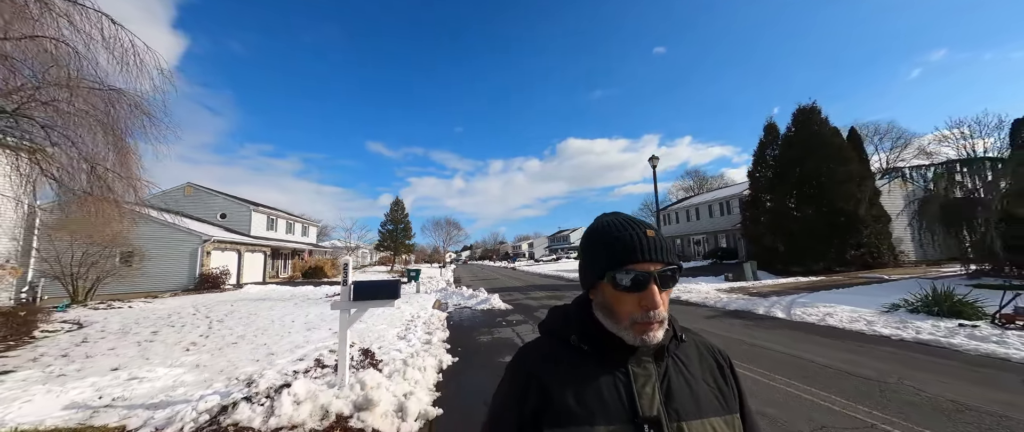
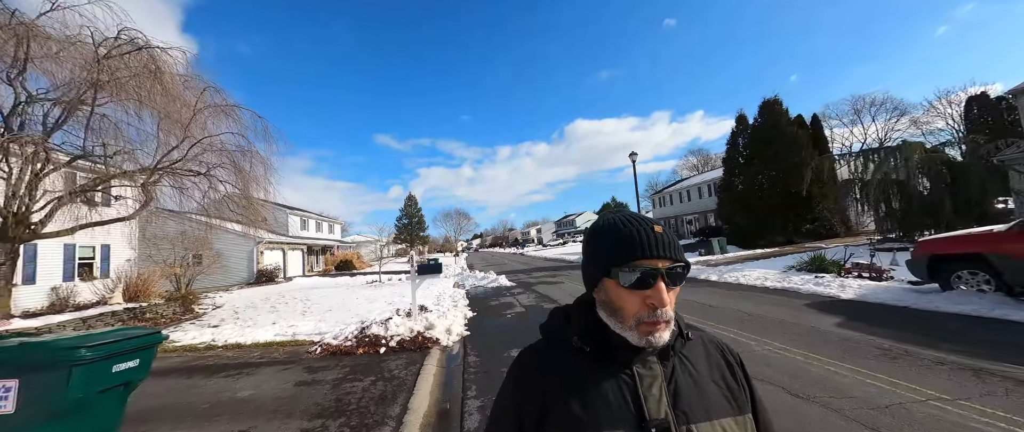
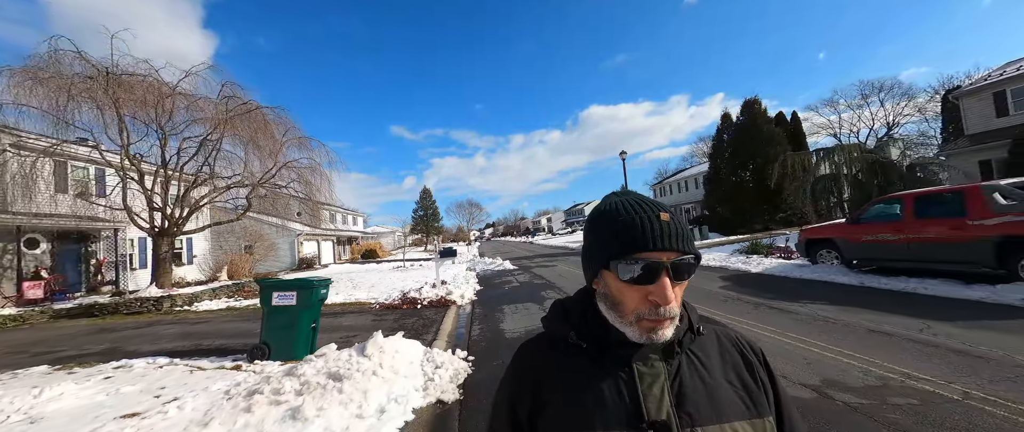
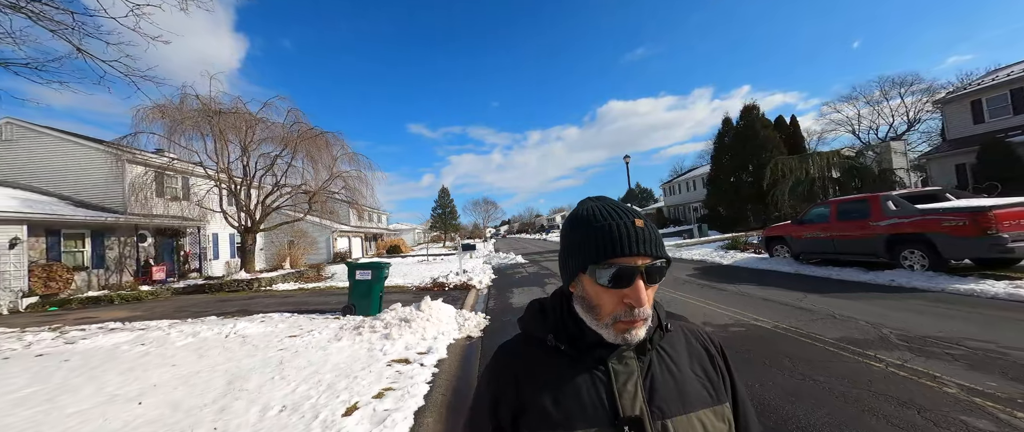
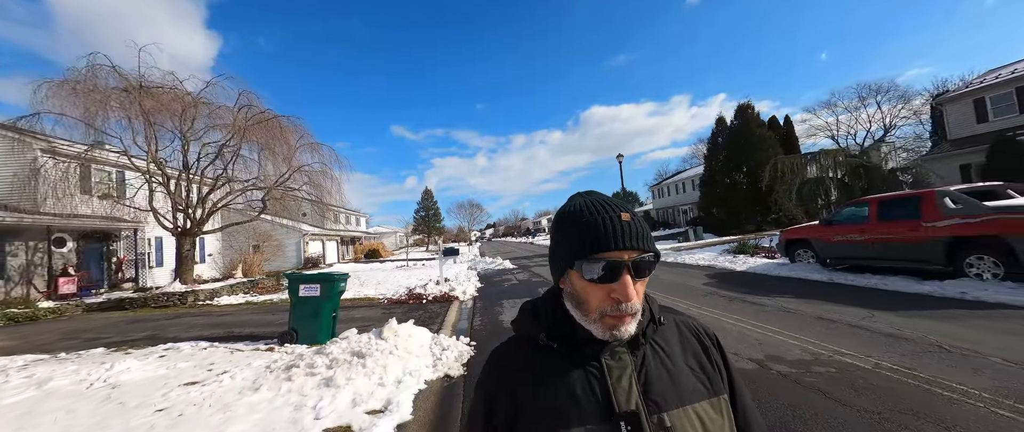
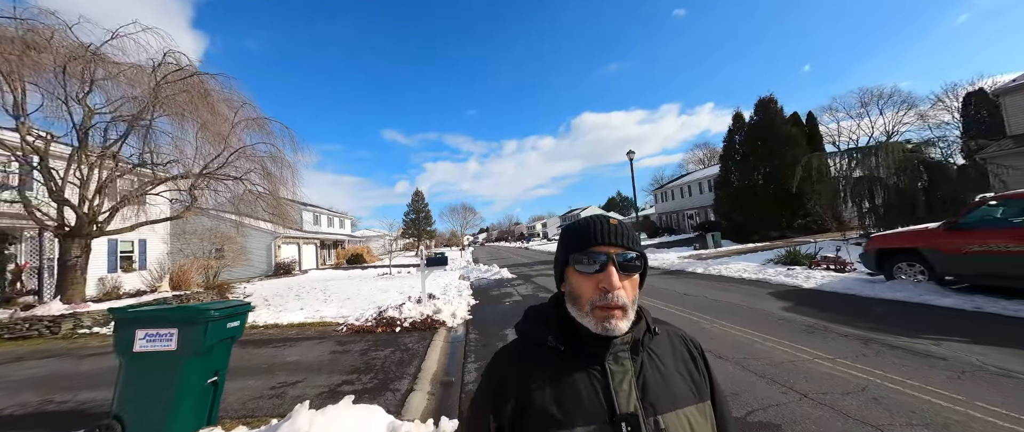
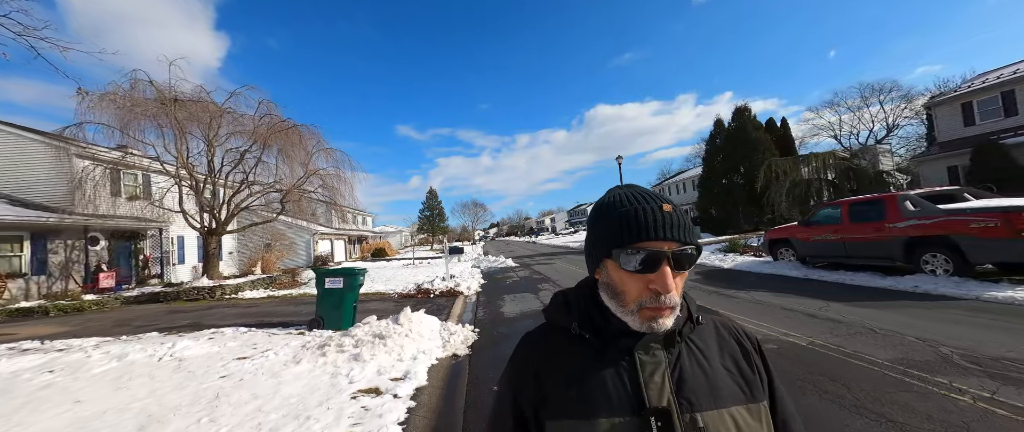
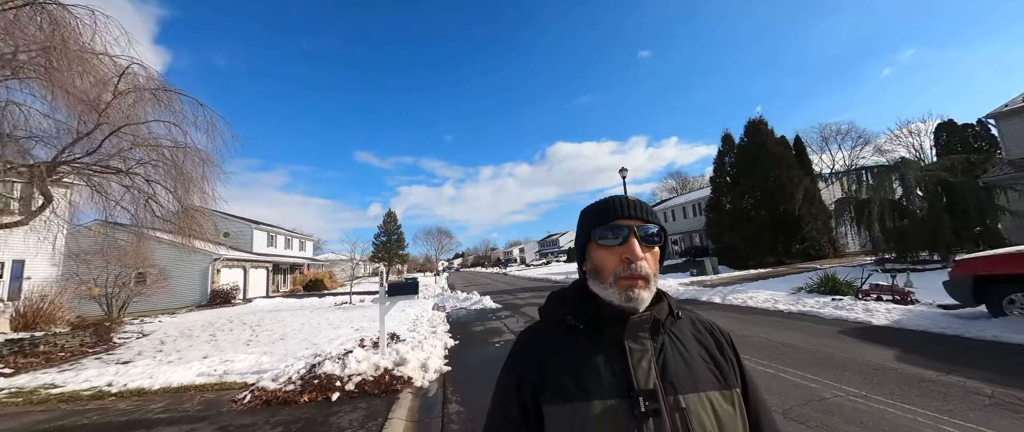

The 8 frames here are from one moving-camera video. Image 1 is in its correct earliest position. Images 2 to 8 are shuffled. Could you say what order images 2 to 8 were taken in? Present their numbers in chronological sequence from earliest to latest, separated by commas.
8, 2, 6, 3, 5, 7, 4
